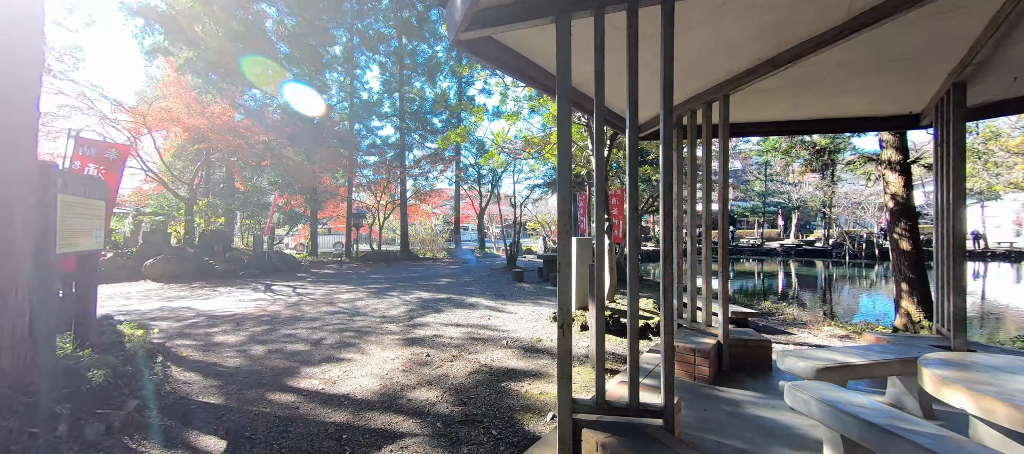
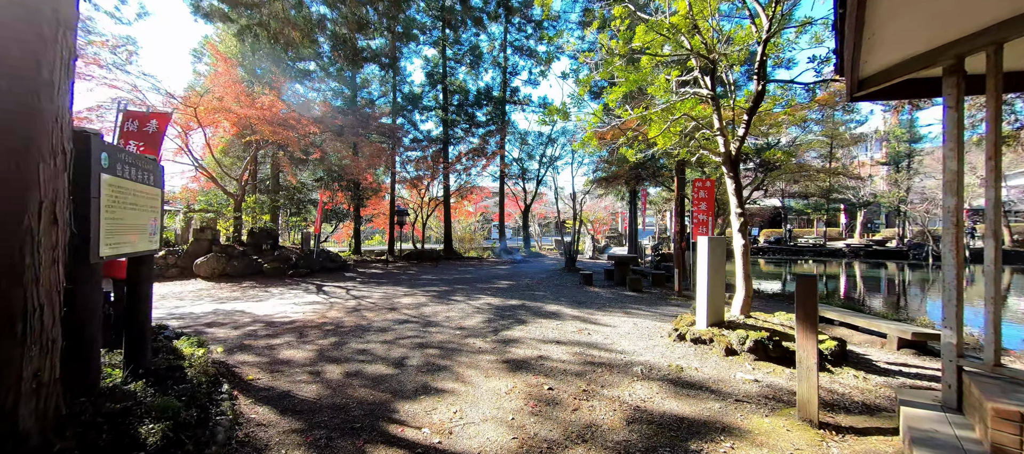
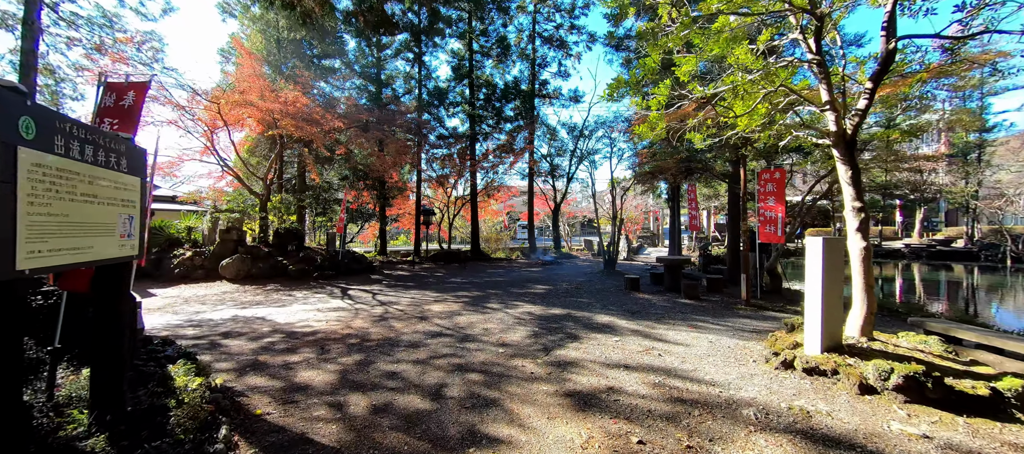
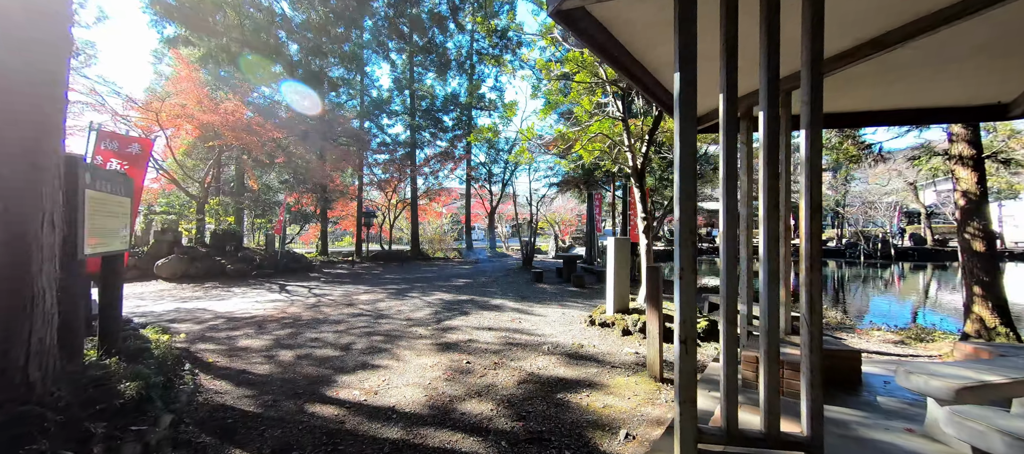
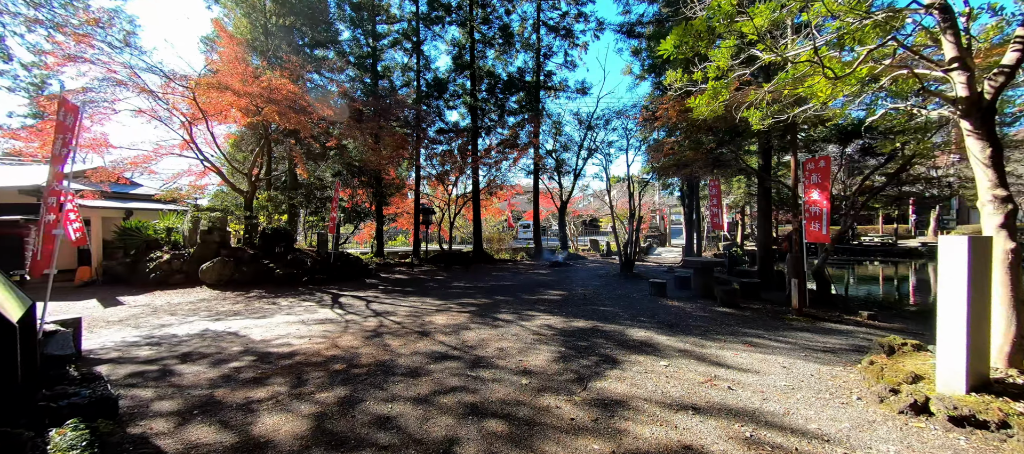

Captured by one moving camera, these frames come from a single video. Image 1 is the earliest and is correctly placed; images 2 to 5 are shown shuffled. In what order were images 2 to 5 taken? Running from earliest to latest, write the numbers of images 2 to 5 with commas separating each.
4, 2, 3, 5
